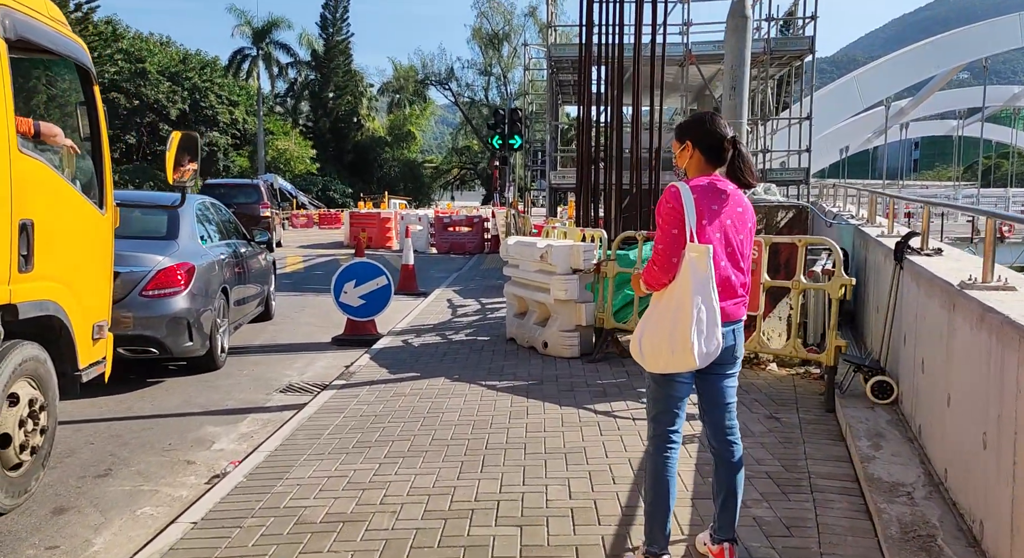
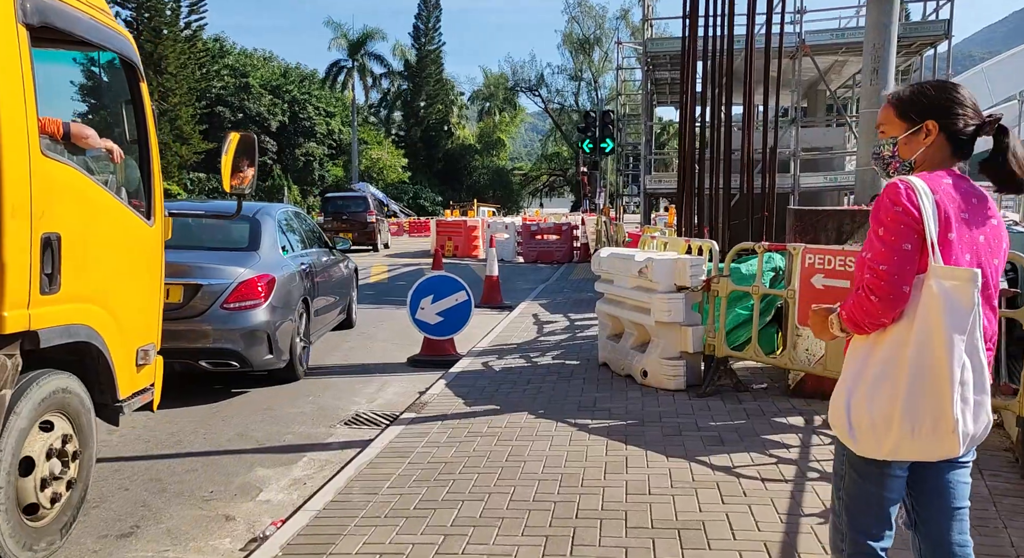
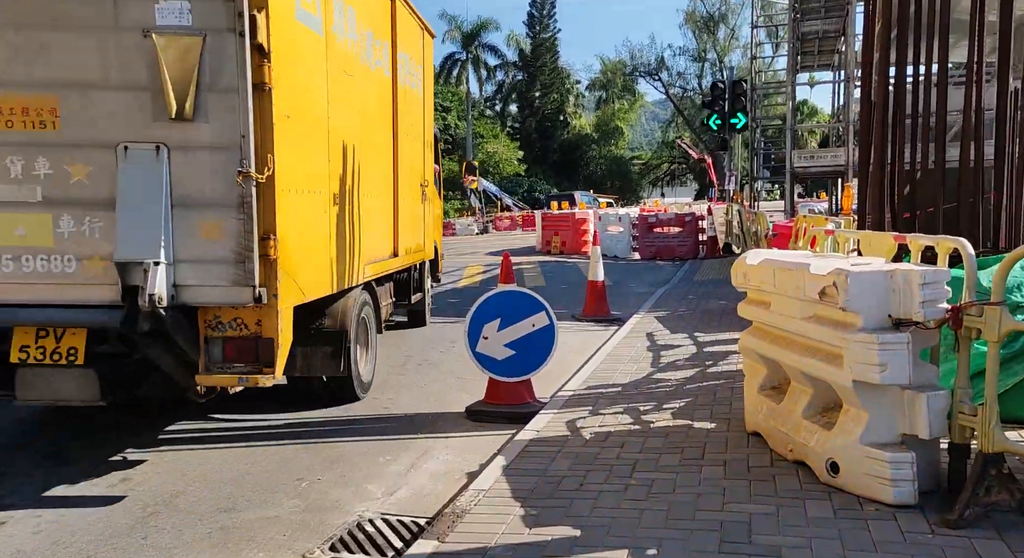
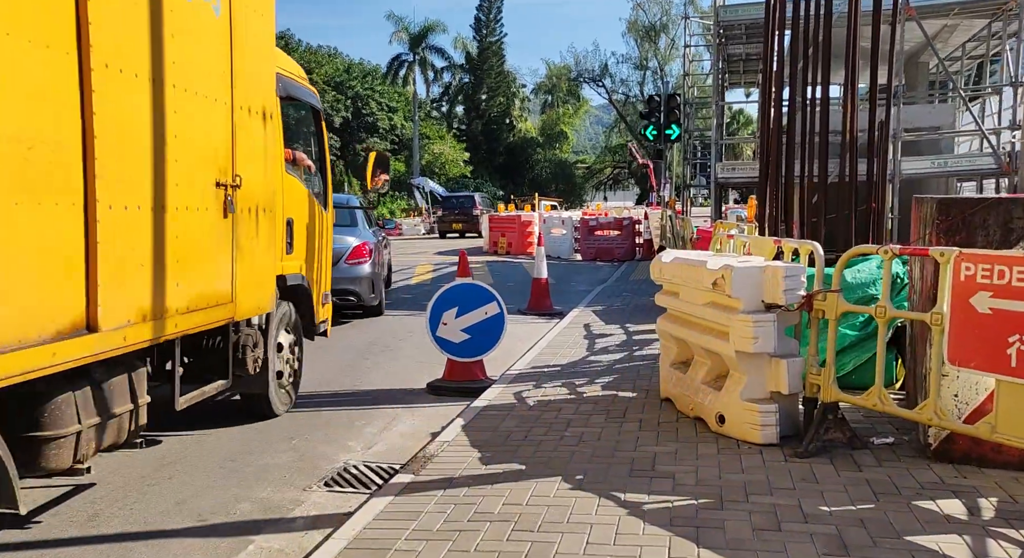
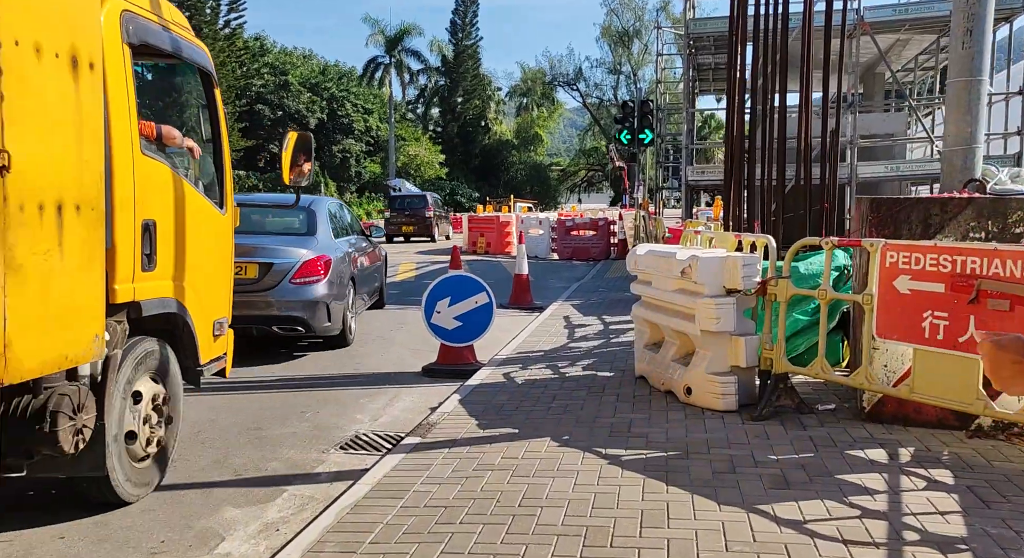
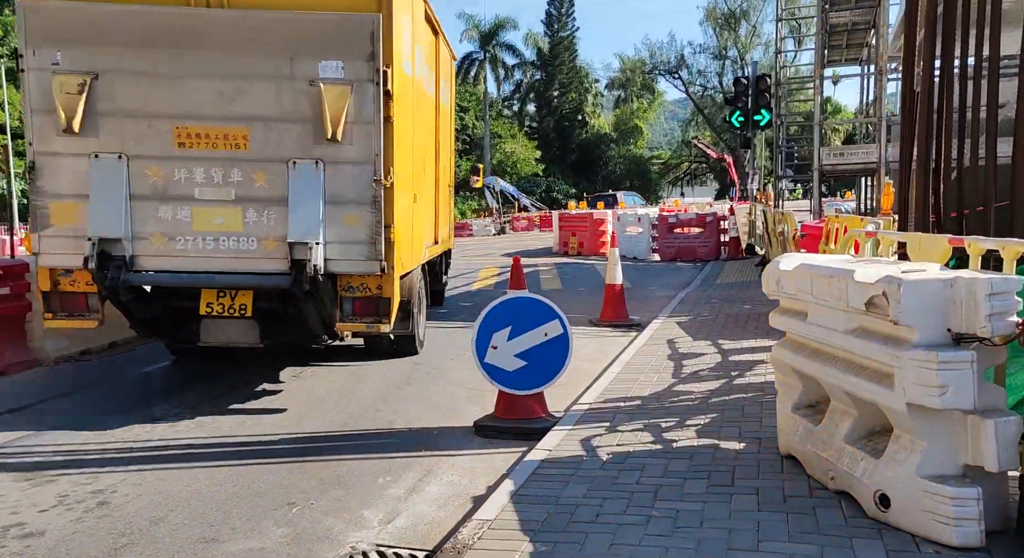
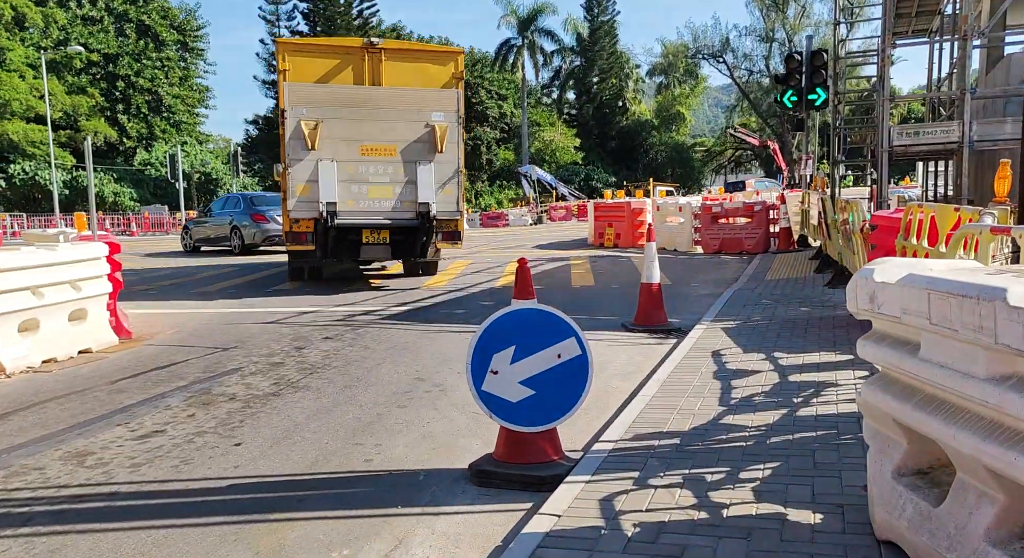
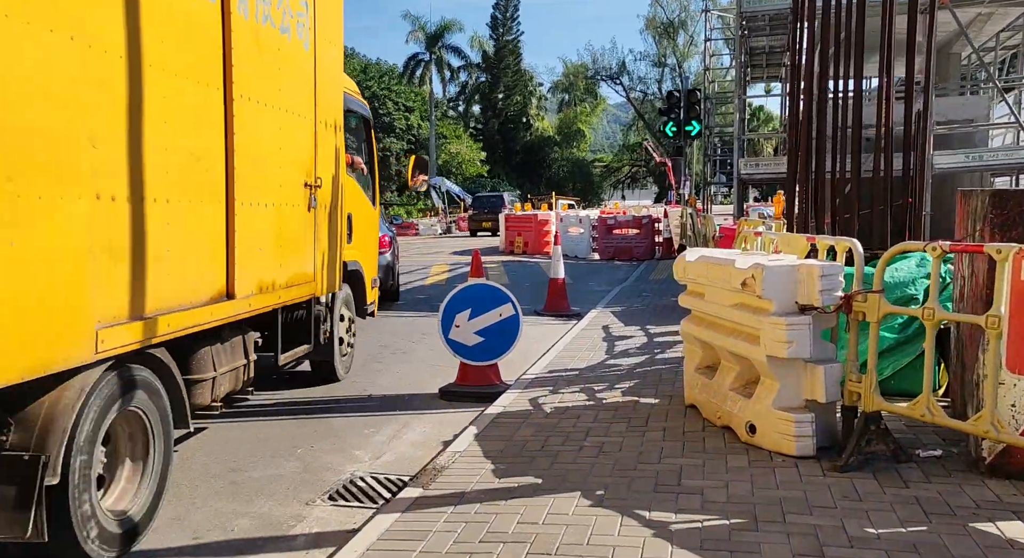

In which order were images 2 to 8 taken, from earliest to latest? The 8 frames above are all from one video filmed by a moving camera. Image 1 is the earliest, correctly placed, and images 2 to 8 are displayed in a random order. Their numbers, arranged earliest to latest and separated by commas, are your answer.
2, 5, 4, 8, 3, 6, 7
